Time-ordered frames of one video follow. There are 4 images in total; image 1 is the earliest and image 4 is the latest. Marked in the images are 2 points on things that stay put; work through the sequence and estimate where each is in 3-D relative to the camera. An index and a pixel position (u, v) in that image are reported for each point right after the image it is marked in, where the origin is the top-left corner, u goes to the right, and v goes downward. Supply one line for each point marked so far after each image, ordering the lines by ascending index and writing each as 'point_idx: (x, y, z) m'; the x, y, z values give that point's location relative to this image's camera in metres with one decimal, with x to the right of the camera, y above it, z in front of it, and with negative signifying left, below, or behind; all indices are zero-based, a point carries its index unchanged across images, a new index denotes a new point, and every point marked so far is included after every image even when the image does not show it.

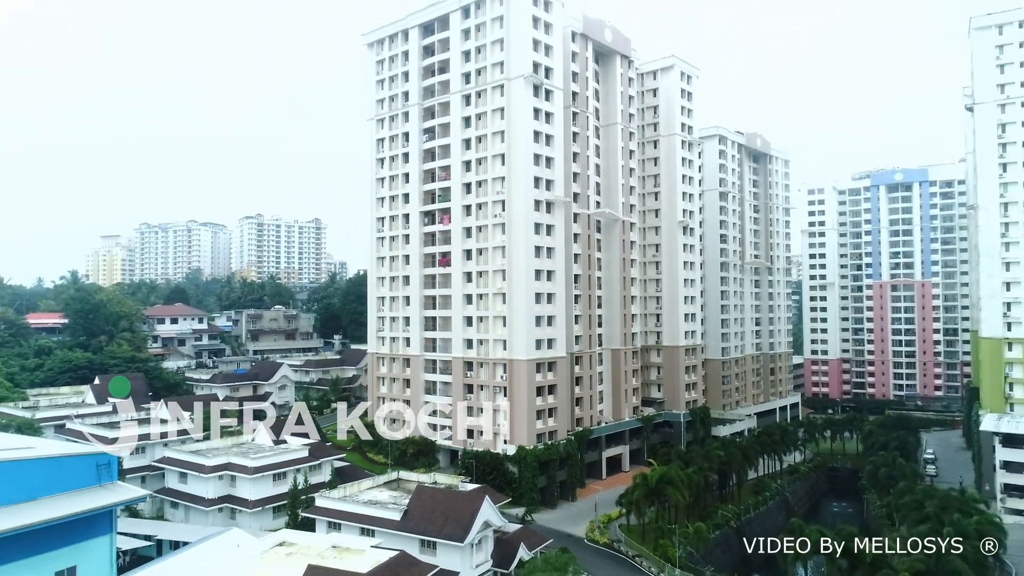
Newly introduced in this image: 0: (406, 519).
0: (-2.9, -6.3, +18.1) m
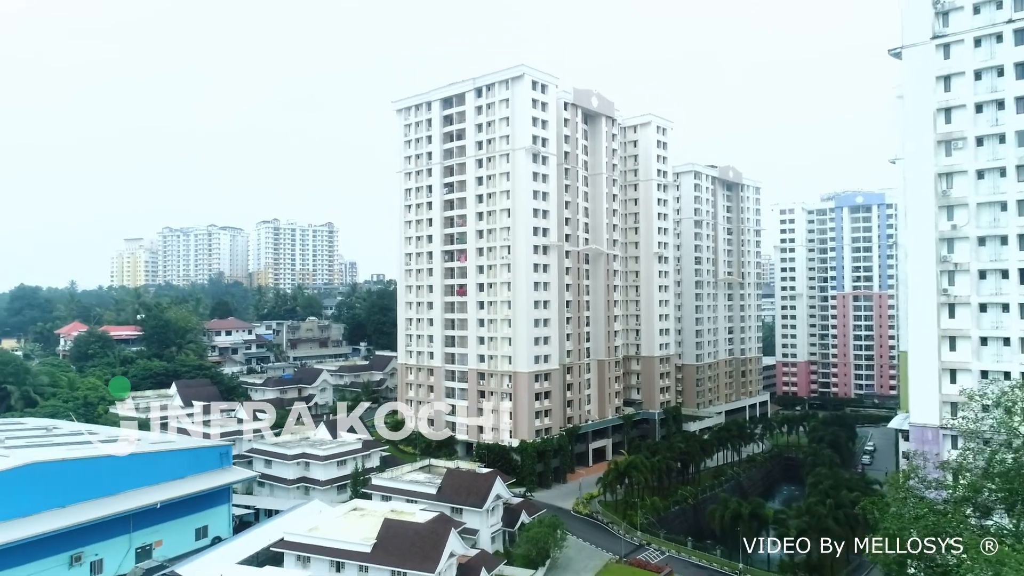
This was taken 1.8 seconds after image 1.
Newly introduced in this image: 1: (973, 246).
0: (-2.7, -7.8, +25.4) m
1: (+13.3, +1.3, +19.1) m
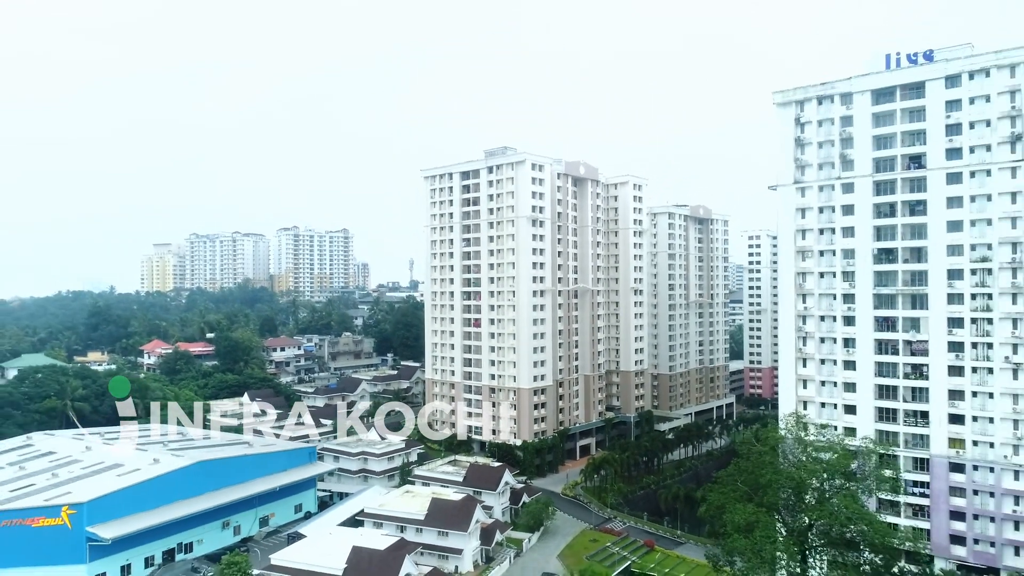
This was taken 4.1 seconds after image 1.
0: (-2.5, -10.4, +35.9) m
1: (+13.5, -1.4, +29.4) m
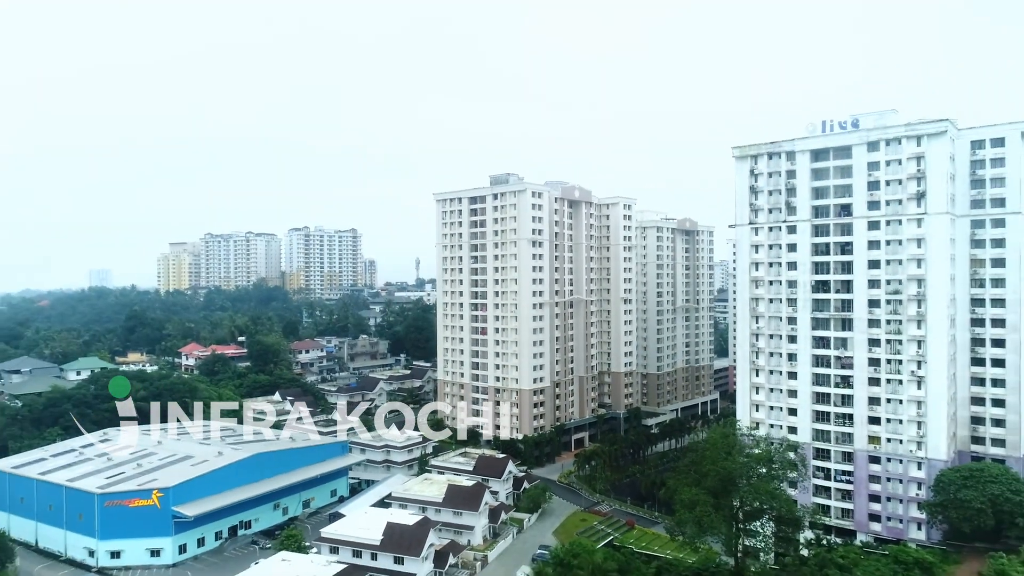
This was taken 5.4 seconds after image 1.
0: (-2.3, -11.6, +42.2) m
1: (+13.6, -2.7, +35.6) m
